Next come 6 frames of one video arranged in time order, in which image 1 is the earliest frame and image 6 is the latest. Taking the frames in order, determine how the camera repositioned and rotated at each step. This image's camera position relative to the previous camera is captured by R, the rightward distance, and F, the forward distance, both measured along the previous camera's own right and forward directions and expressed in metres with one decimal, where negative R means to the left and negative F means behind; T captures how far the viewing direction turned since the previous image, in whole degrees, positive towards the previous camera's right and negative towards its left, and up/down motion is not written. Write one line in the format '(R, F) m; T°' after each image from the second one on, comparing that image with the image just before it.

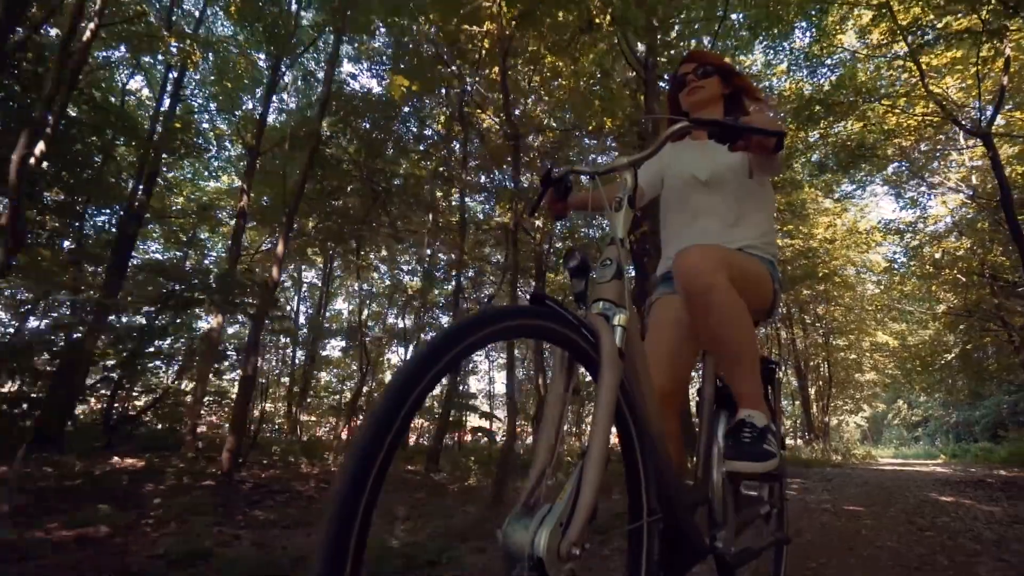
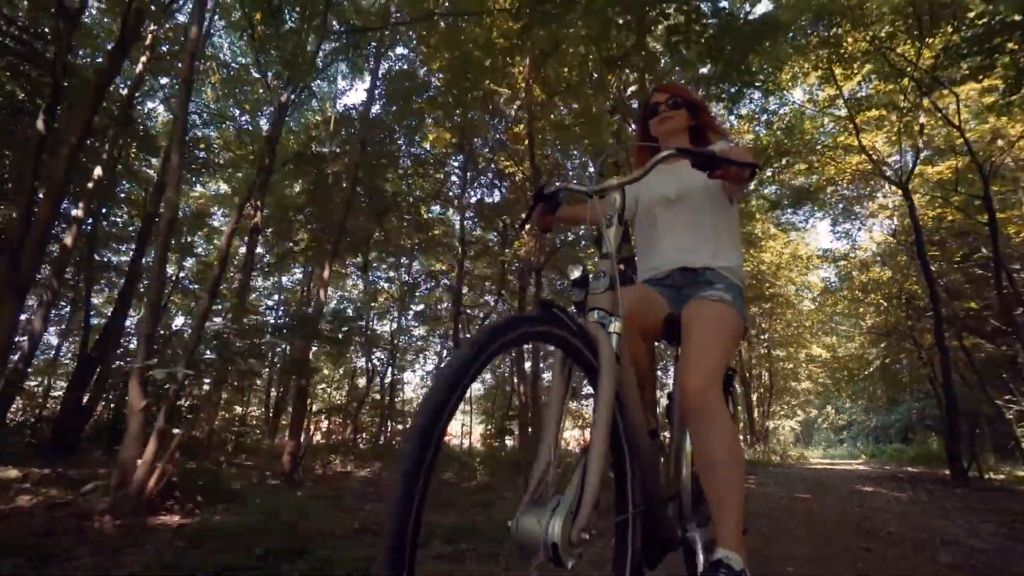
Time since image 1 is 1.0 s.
(-0.7, -0.7) m; +5°
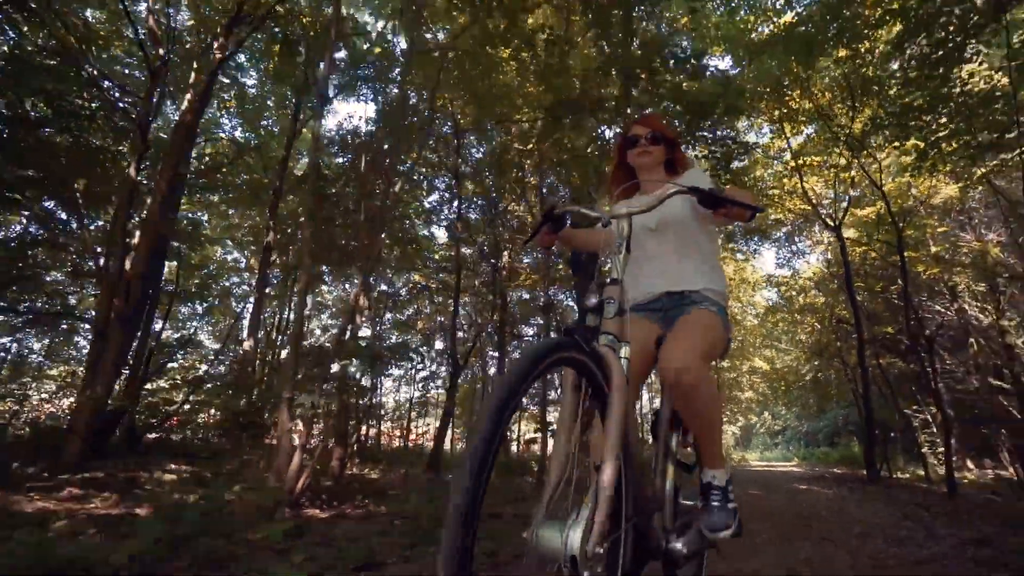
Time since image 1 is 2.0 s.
(-0.7, -0.9) m; +5°
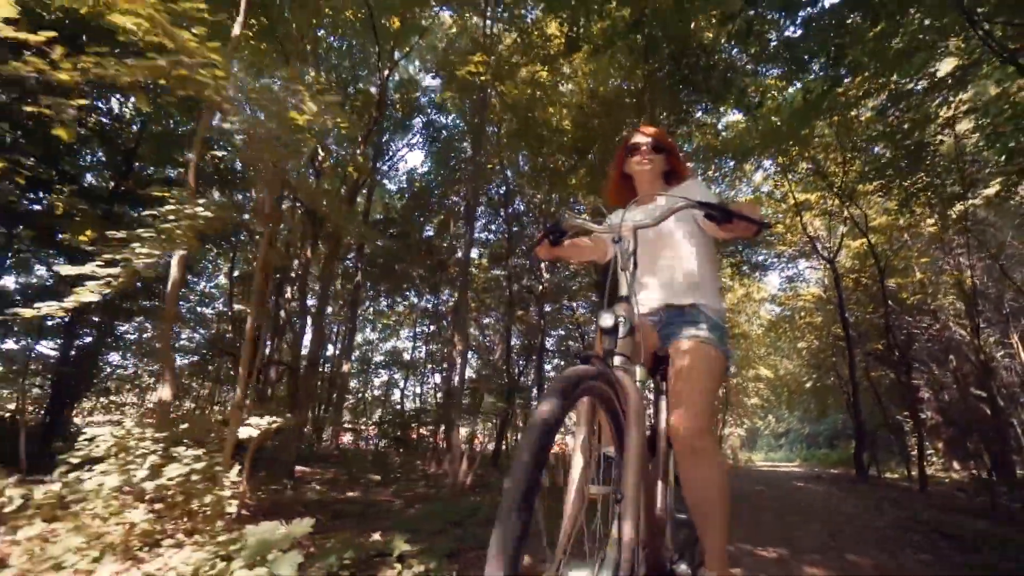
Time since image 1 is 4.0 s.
(-0.9, -1.7) m; 0°
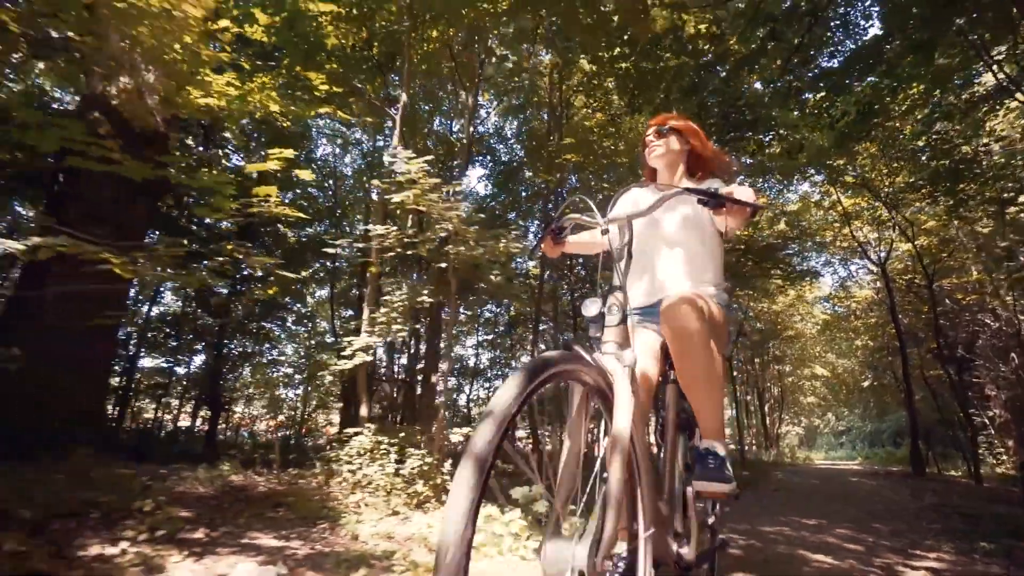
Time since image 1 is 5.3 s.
(-0.5, -1.2) m; -5°
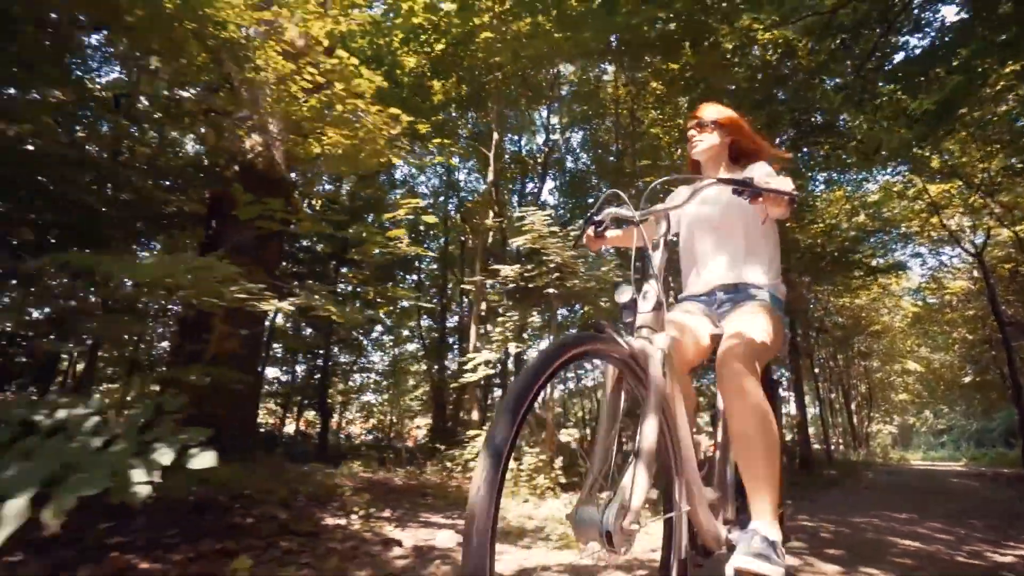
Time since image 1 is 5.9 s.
(-0.3, -0.6) m; -7°
